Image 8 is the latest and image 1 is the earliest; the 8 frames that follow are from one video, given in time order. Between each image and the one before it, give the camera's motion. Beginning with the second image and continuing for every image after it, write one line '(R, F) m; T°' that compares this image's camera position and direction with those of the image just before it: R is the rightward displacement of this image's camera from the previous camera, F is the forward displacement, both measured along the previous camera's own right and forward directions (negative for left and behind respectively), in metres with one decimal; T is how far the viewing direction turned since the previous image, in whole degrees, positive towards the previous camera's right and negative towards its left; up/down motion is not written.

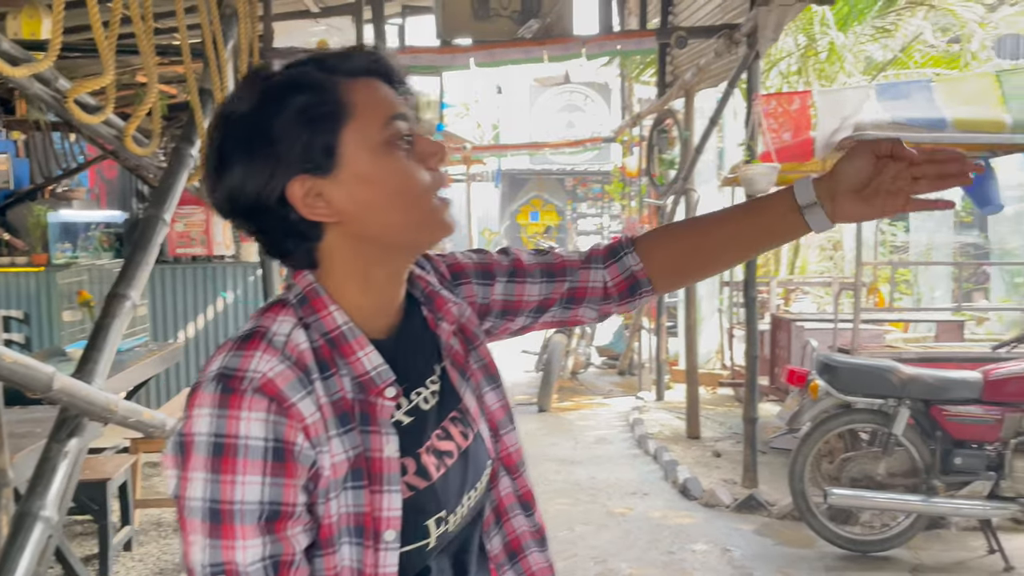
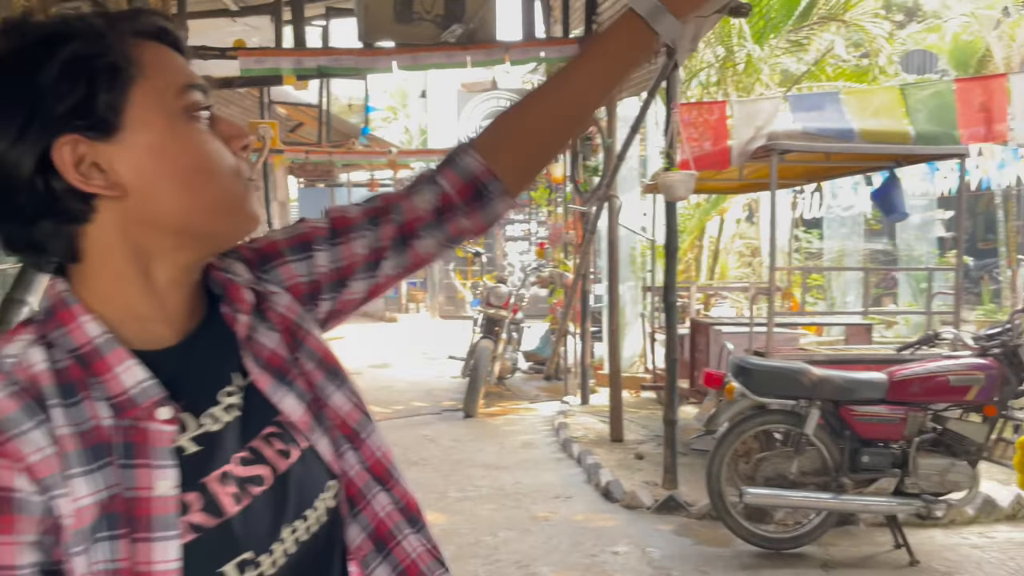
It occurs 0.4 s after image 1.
(0.0, 0.0) m; +5°
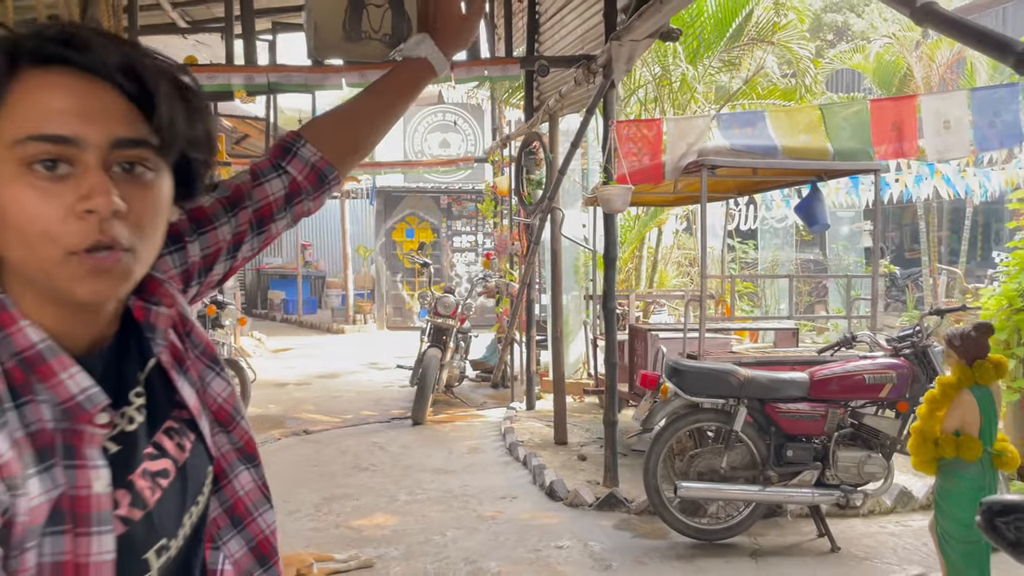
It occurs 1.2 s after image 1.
(0.0, -0.2) m; +4°
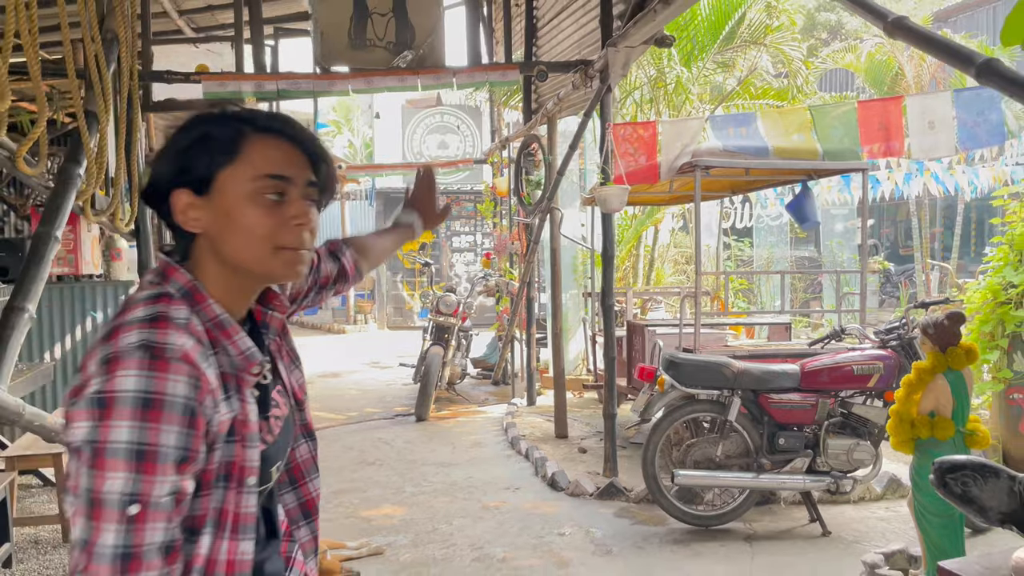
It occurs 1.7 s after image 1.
(0.0, -0.2) m; 0°
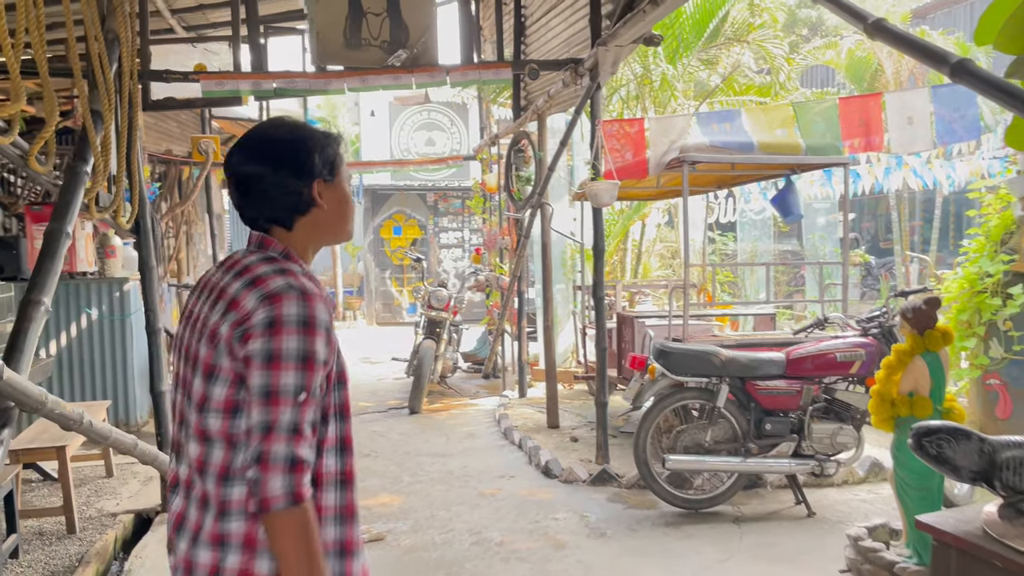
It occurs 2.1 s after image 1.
(-0.1, -0.1) m; +1°
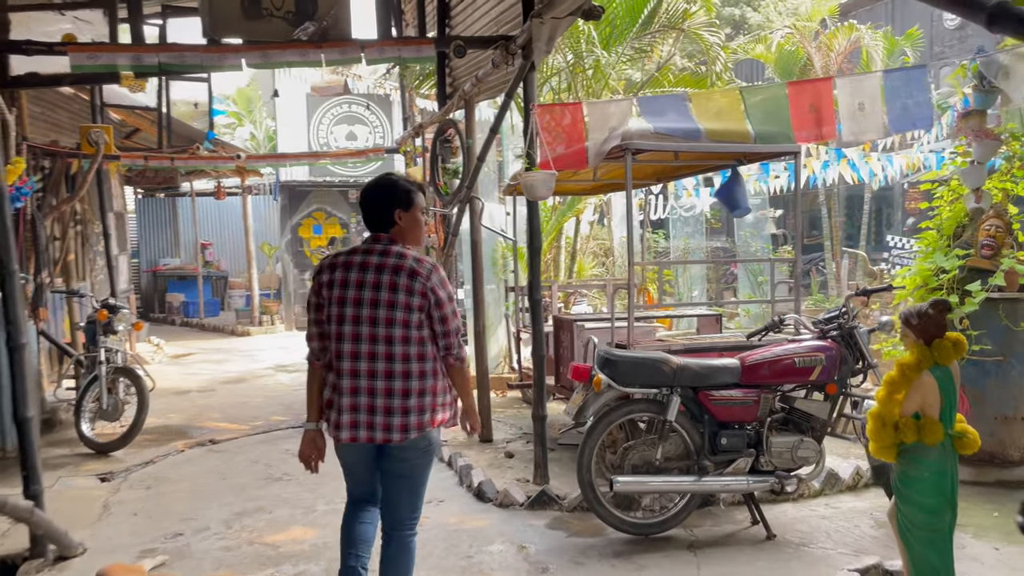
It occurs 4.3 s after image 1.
(0.0, +0.5) m; +5°
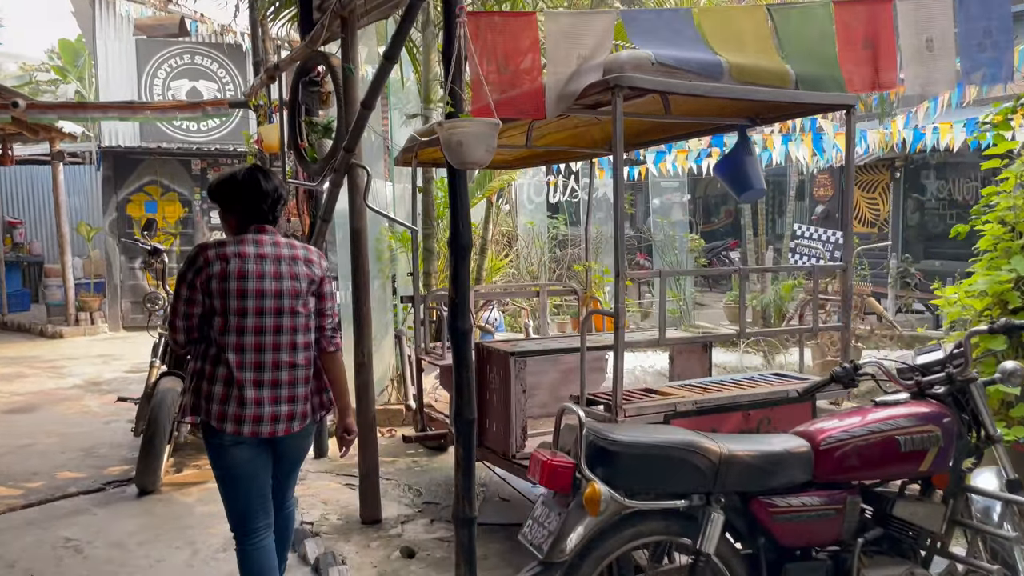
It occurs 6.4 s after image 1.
(-0.1, +1.8) m; +9°
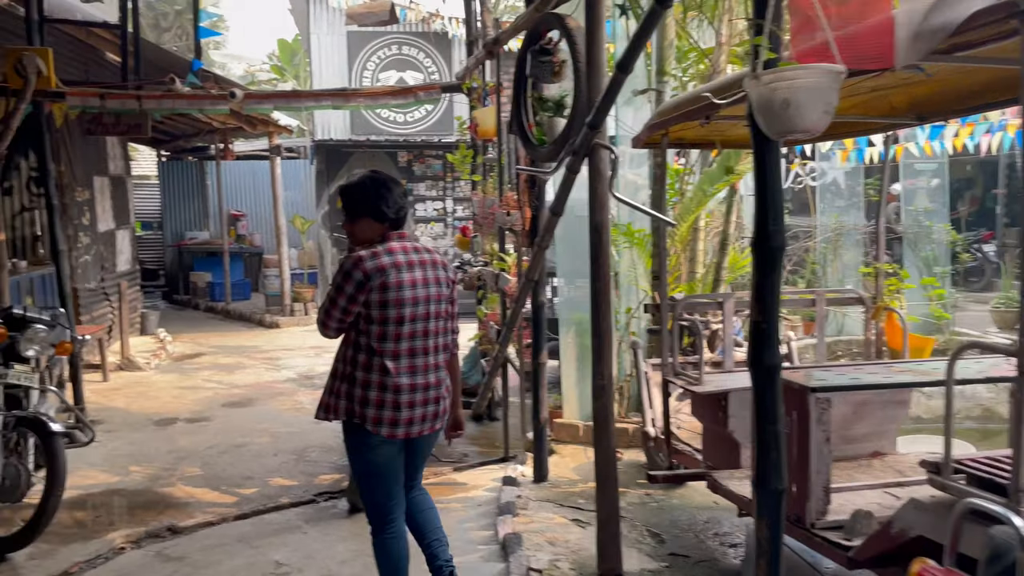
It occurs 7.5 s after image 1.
(-0.3, +0.7) m; -13°
